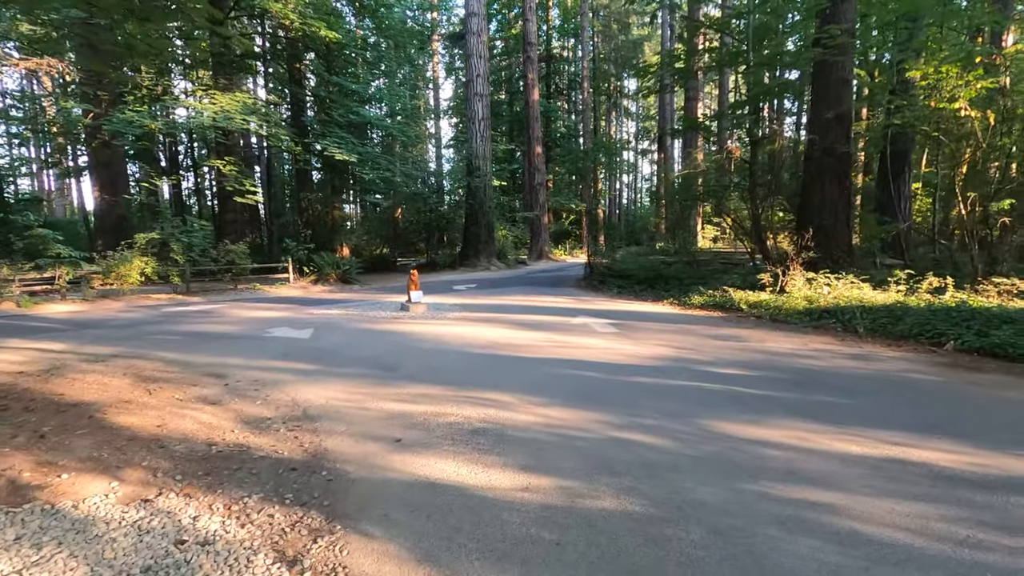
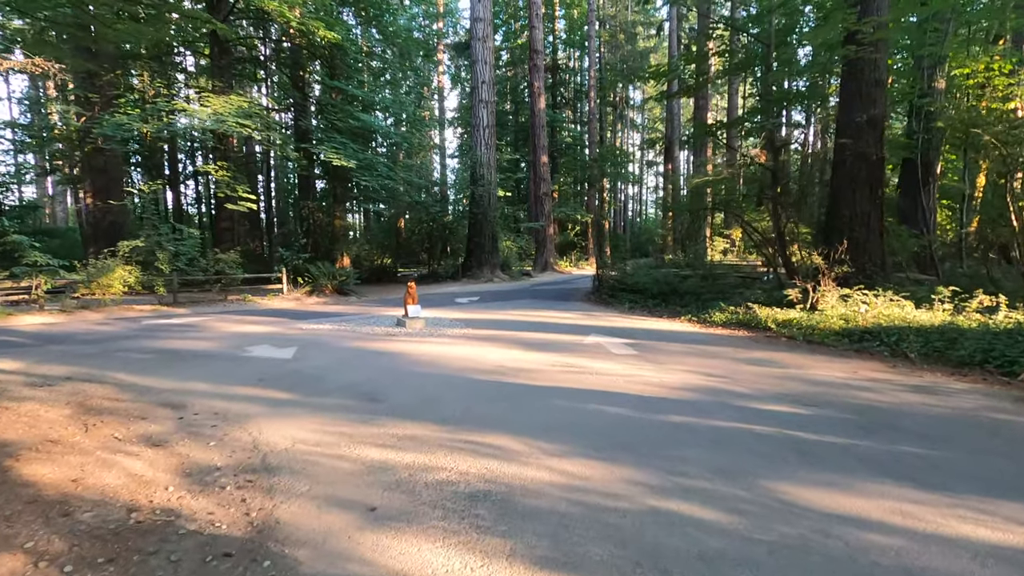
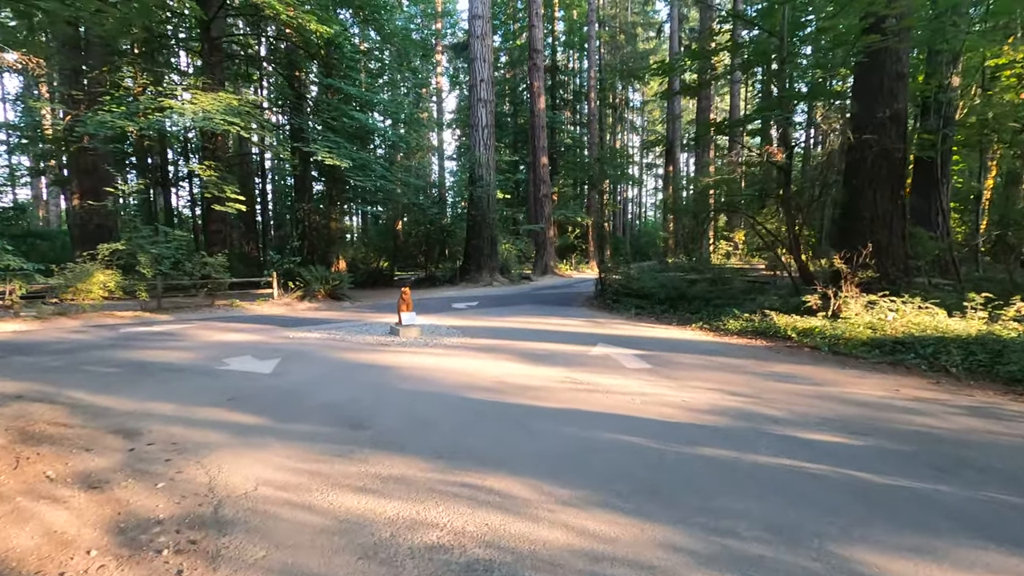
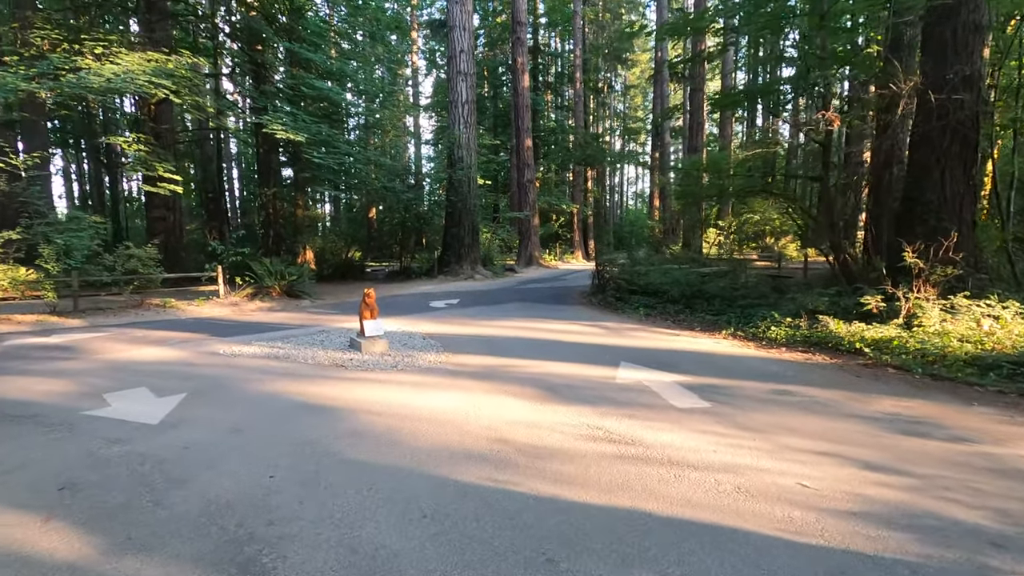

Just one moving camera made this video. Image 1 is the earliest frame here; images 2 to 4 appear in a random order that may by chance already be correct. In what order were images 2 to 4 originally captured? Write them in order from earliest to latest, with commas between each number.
2, 3, 4
